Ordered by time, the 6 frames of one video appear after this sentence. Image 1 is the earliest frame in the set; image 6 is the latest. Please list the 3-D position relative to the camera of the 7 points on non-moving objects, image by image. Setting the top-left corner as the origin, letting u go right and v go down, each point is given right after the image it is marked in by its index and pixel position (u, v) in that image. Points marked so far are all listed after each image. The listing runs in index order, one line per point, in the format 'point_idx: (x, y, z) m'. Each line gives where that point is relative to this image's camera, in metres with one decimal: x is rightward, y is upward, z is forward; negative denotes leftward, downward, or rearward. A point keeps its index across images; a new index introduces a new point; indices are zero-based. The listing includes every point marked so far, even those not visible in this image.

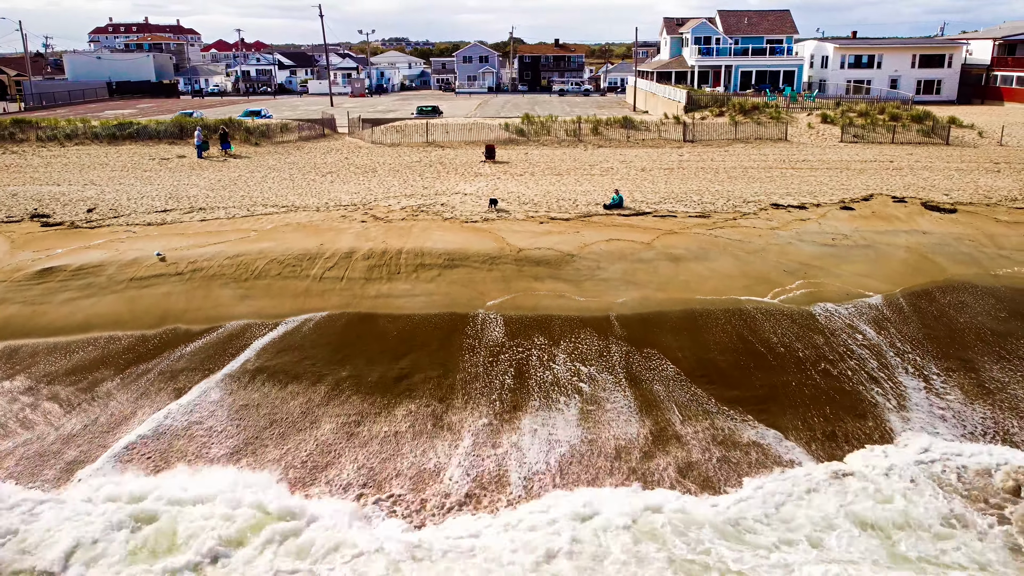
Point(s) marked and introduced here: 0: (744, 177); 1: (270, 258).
0: (+5.4, +2.6, +18.6) m
1: (-3.9, +0.5, +12.8) m
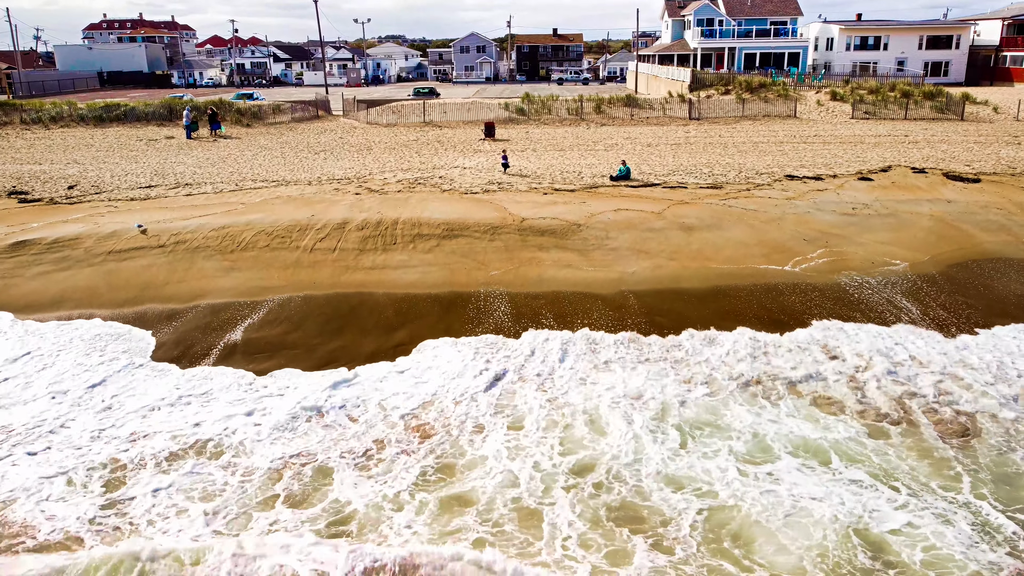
0: (+5.5, +3.1, +17.9) m
1: (-3.9, +0.9, +12.1) m
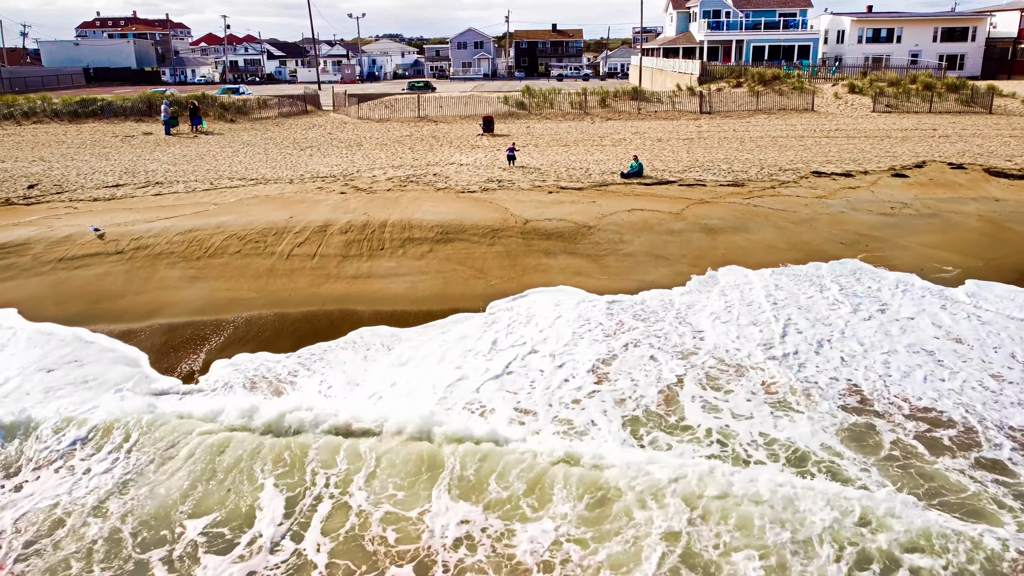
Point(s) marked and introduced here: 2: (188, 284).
0: (+5.5, +3.0, +16.6) m
1: (-3.9, +0.7, +10.8) m
2: (-4.0, 0.0, +9.8) m
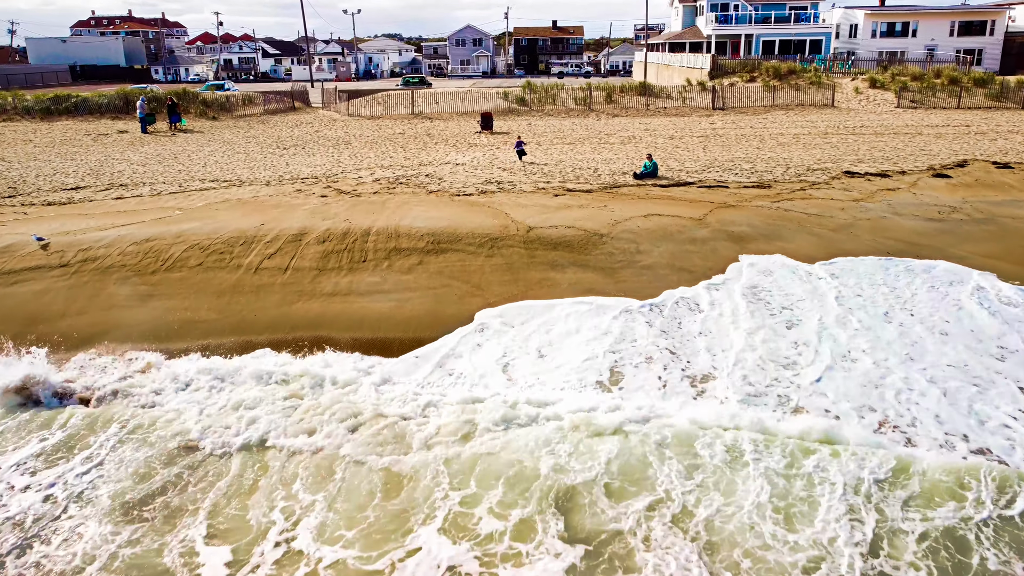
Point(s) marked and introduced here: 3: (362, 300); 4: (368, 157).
0: (+5.5, +2.8, +15.3) m
1: (-3.8, +0.5, +9.5) m
2: (-4.0, -0.2, +8.4) m
3: (-1.6, -0.1, +8.5) m
4: (-2.7, +2.4, +14.8) m
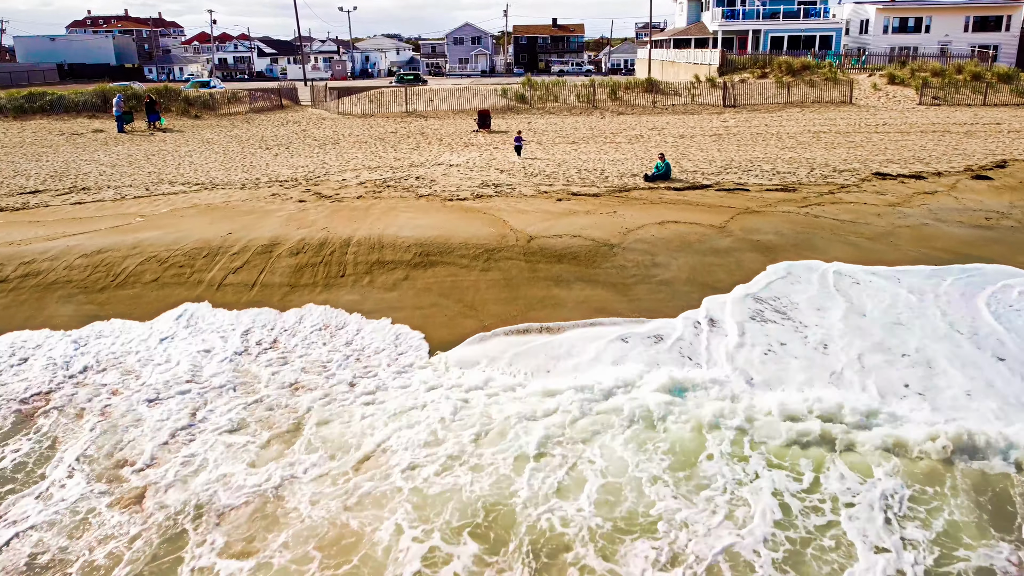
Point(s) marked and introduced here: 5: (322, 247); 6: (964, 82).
0: (+5.5, +2.6, +14.2) m
1: (-3.9, +0.3, +8.4) m
2: (-4.0, -0.3, +7.4) m
3: (-1.6, -0.3, +7.4) m
4: (-2.7, +2.2, +13.7) m
5: (-2.0, +0.4, +8.4) m
6: (+10.9, +5.0, +19.2) m
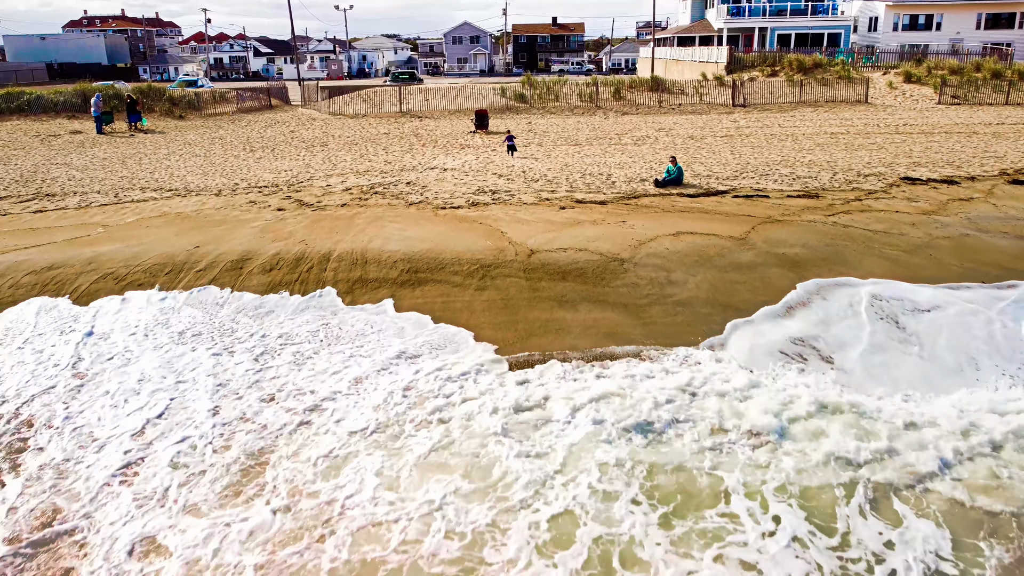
0: (+5.4, +2.4, +13.4) m
1: (-3.9, +0.2, +7.5) m
2: (-4.0, -0.5, +6.5) m
3: (-1.6, -0.5, +6.5) m
4: (-2.7, +2.1, +12.8) m
5: (-2.0, +0.2, +7.5) m
6: (+10.9, +4.8, +18.3) m
